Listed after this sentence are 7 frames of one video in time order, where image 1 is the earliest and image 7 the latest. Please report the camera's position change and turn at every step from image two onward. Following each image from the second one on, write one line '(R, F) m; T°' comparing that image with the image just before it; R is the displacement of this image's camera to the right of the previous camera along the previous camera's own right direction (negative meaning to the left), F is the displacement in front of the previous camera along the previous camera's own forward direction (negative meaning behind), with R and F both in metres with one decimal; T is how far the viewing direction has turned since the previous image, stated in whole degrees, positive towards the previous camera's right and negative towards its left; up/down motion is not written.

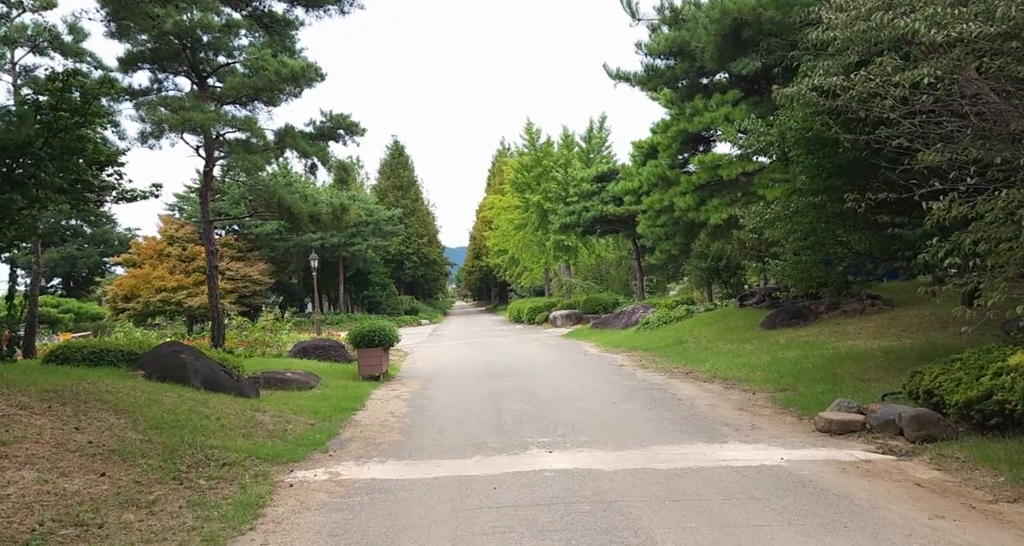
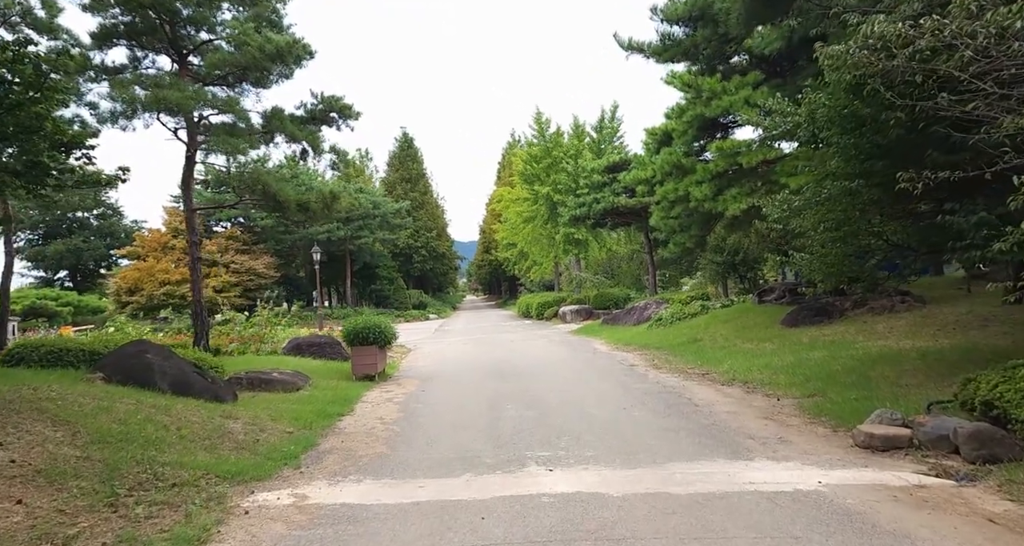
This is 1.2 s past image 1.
(+0.1, +0.9) m; -1°
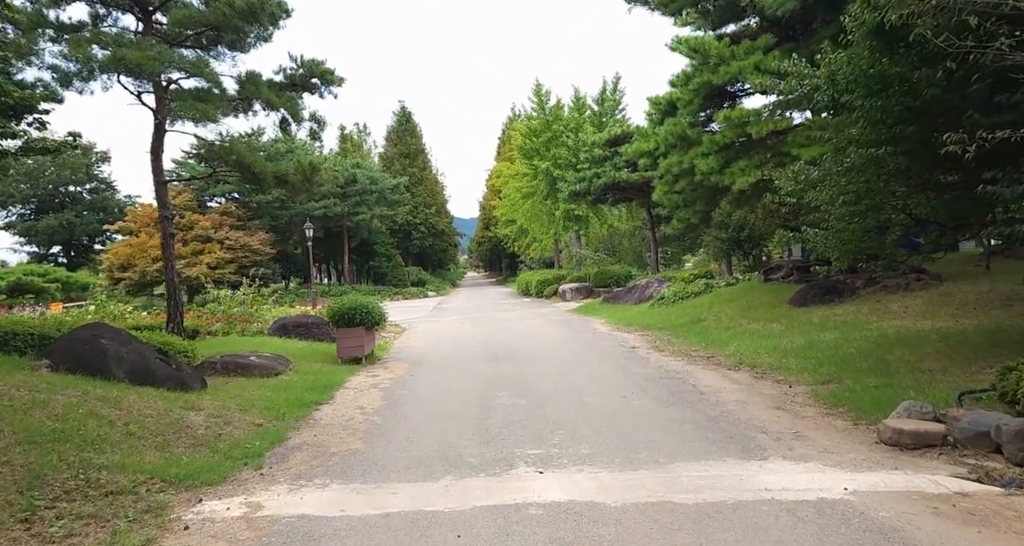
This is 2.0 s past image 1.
(+0.1, +0.8) m; 0°
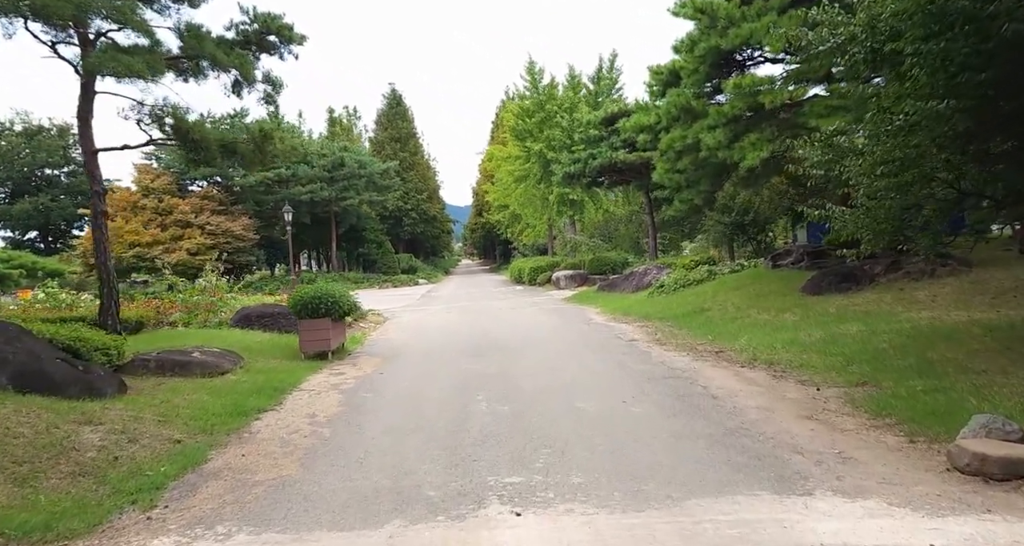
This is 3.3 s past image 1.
(+0.2, +1.4) m; 0°
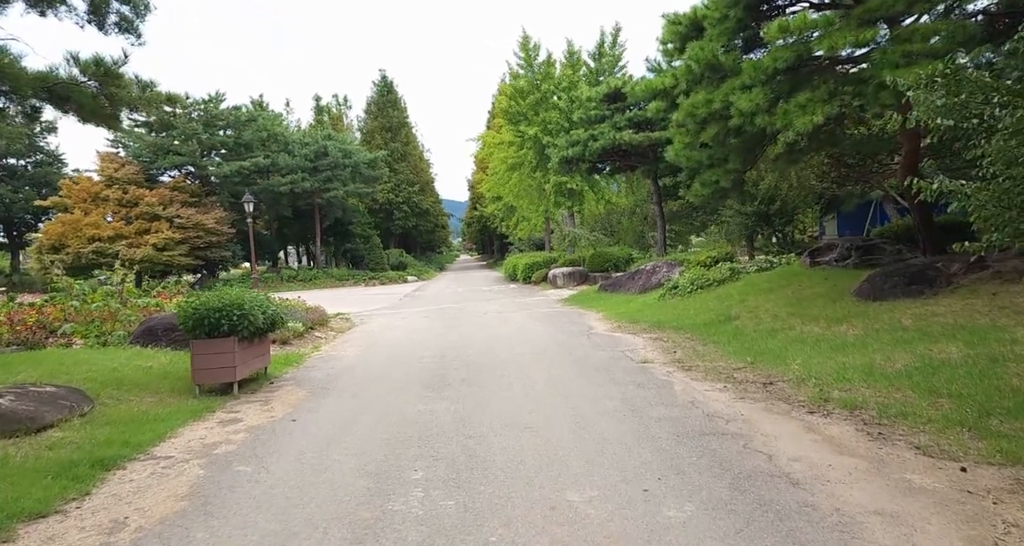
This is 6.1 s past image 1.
(+0.3, +3.2) m; 0°
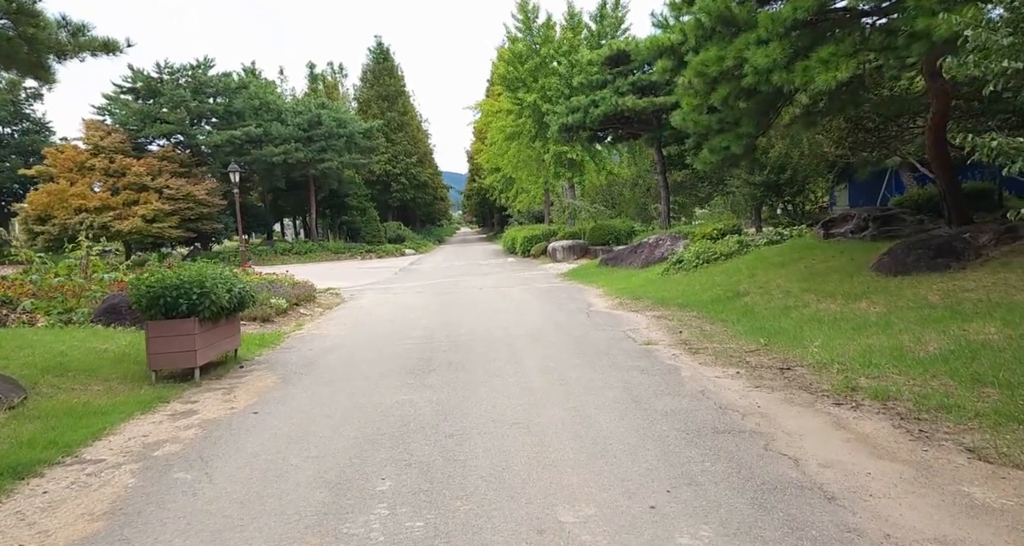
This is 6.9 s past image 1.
(+0.1, +0.9) m; 0°
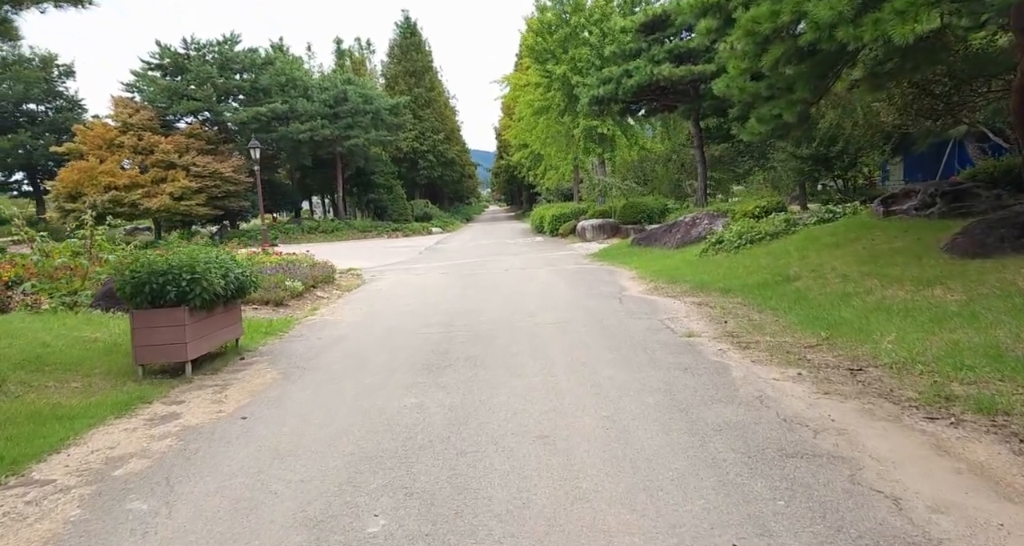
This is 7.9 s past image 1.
(0.0, +0.9) m; -2°
